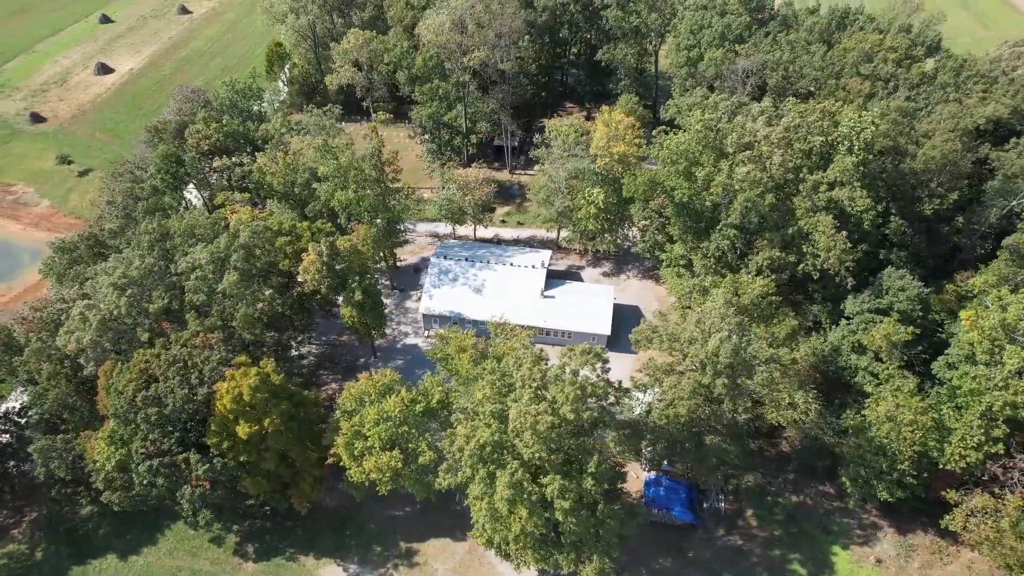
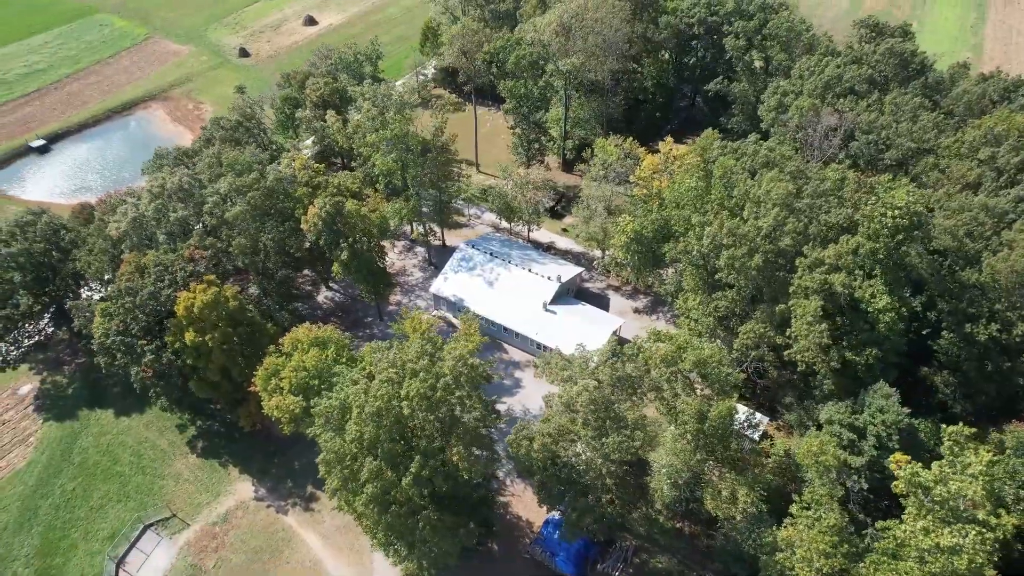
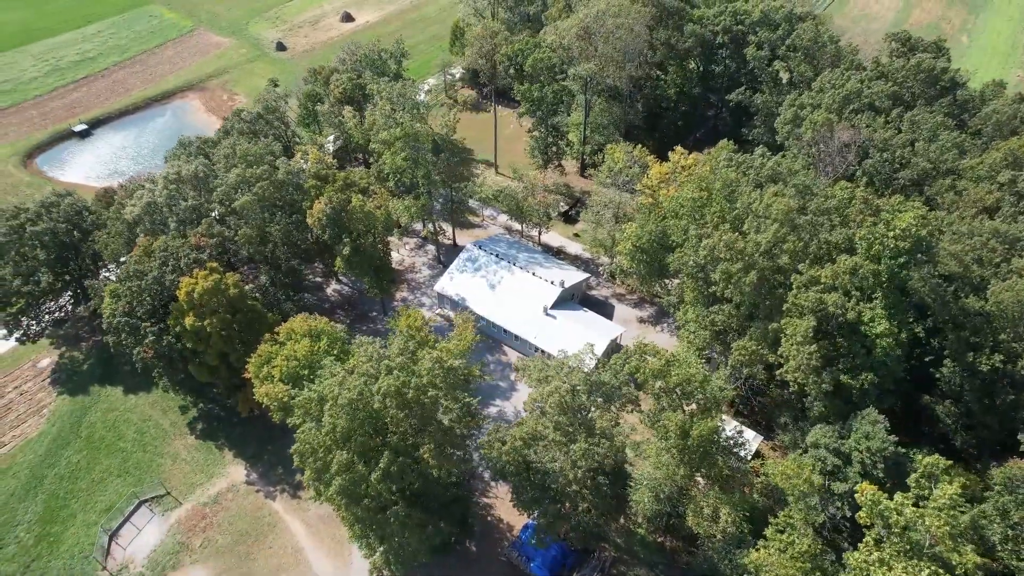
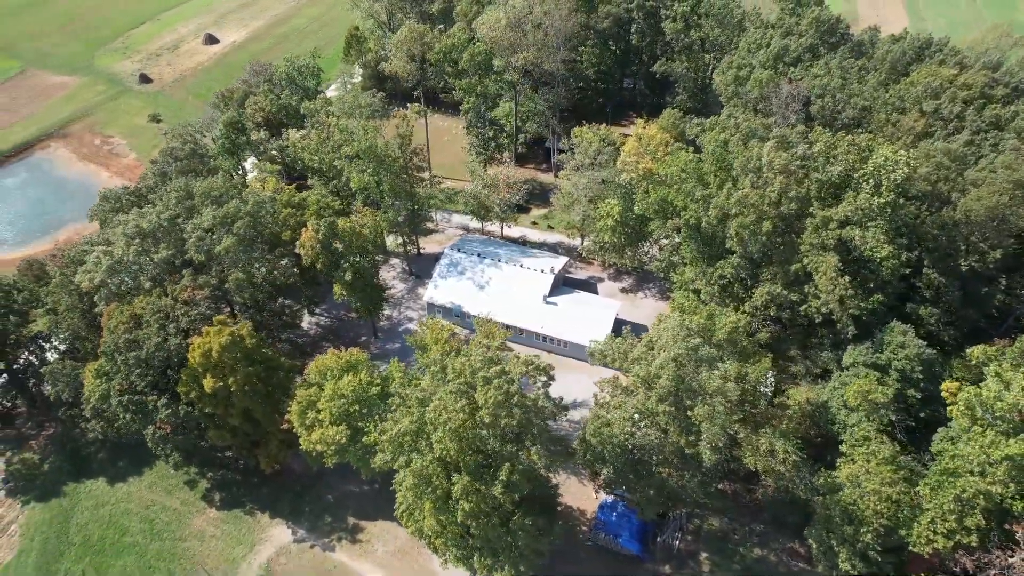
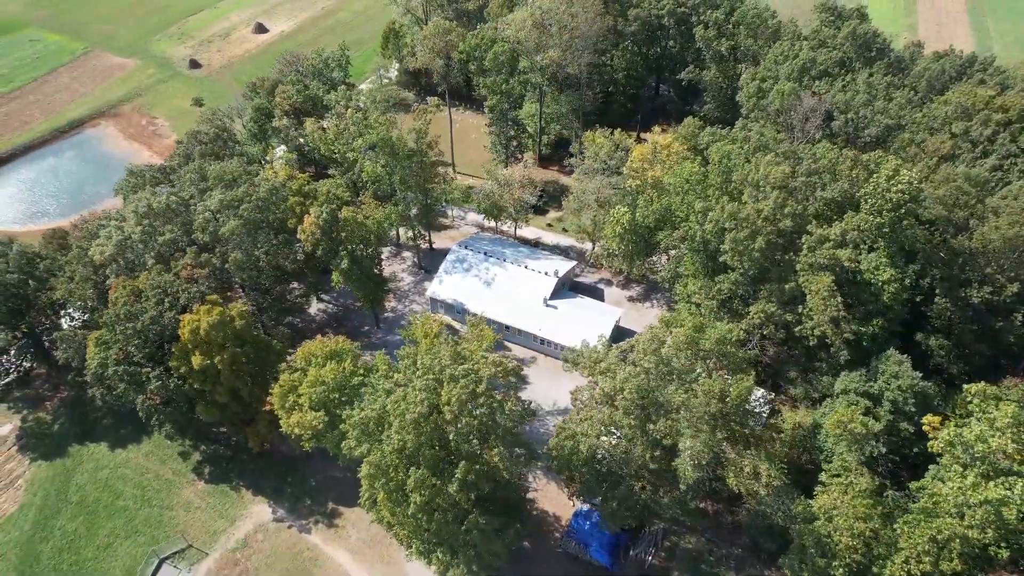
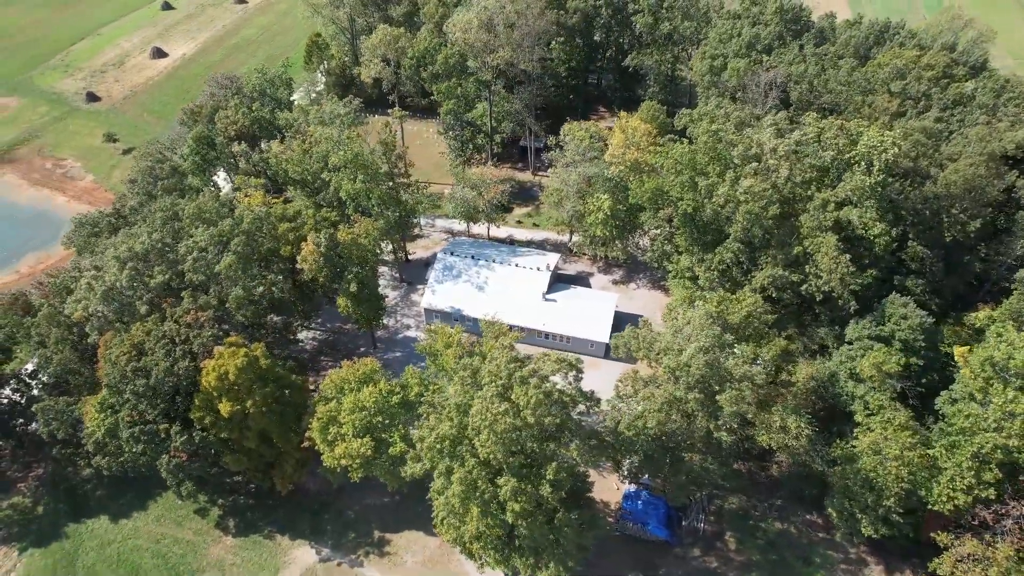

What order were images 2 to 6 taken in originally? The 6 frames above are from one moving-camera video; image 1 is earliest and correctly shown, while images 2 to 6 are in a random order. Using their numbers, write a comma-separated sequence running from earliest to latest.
6, 4, 5, 2, 3
